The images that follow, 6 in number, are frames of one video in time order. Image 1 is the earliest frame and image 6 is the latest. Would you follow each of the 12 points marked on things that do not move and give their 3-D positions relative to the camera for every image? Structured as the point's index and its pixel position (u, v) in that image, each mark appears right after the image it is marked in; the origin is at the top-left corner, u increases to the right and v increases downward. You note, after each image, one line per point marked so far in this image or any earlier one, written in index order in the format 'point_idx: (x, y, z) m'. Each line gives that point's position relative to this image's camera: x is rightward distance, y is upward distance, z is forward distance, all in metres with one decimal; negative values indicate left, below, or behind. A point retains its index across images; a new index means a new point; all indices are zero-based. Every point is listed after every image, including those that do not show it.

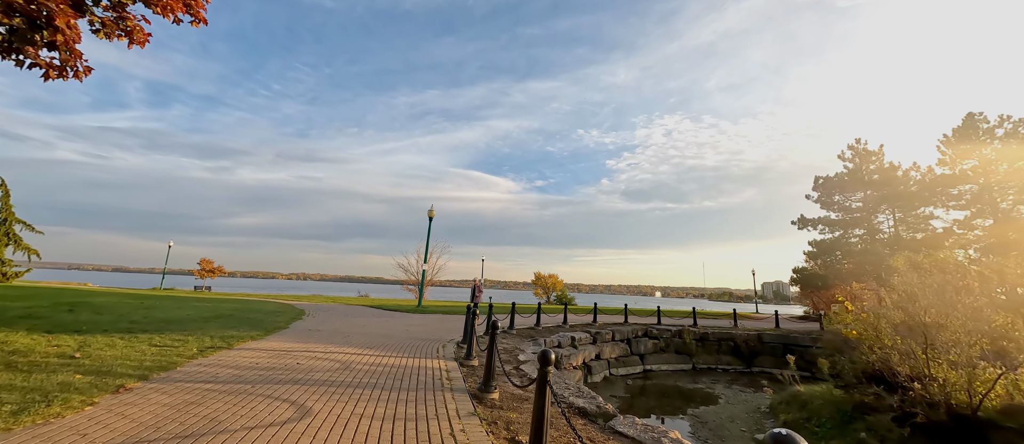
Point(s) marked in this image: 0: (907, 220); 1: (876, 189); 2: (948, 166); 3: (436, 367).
0: (+19.4, +0.1, +17.5) m
1: (+18.6, +1.7, +18.3) m
2: (+15.7, +2.0, +13.2) m
3: (-1.1, -2.1, +5.2) m
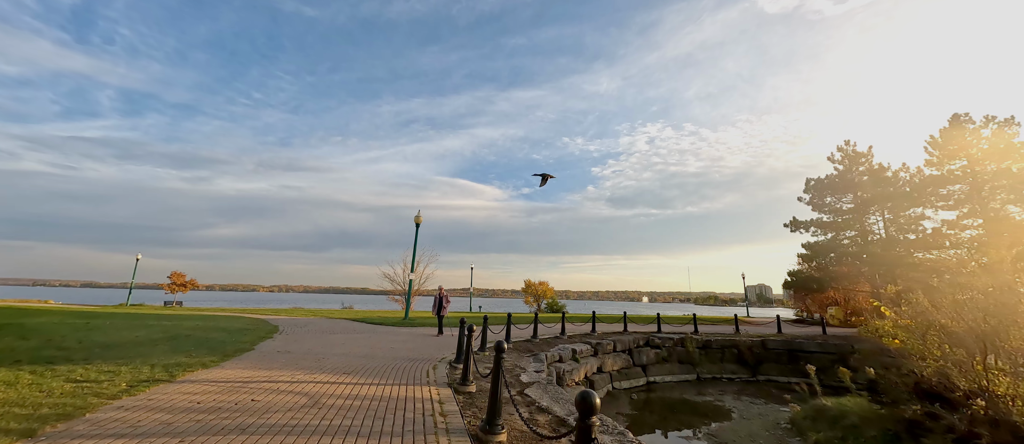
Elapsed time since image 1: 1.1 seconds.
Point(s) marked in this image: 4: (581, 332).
0: (+18.9, +0.1, +17.7) m
1: (+18.1, +1.7, +18.5) m
2: (+15.3, +2.0, +13.3) m
3: (-1.1, -2.2, +4.6) m
4: (+2.7, -4.2, +13.9) m
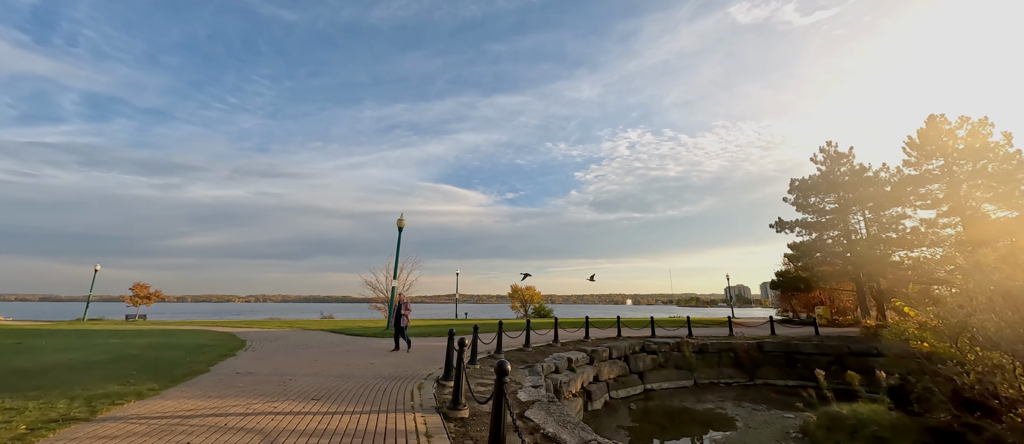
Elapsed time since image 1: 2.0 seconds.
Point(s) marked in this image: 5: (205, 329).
0: (+18.2, +0.1, +18.1) m
1: (+17.4, +1.7, +18.9) m
2: (+14.8, +2.0, +13.5) m
3: (-1.1, -2.2, +4.1) m
4: (+2.2, -4.3, +13.6) m
5: (-15.1, -5.2, +17.8) m
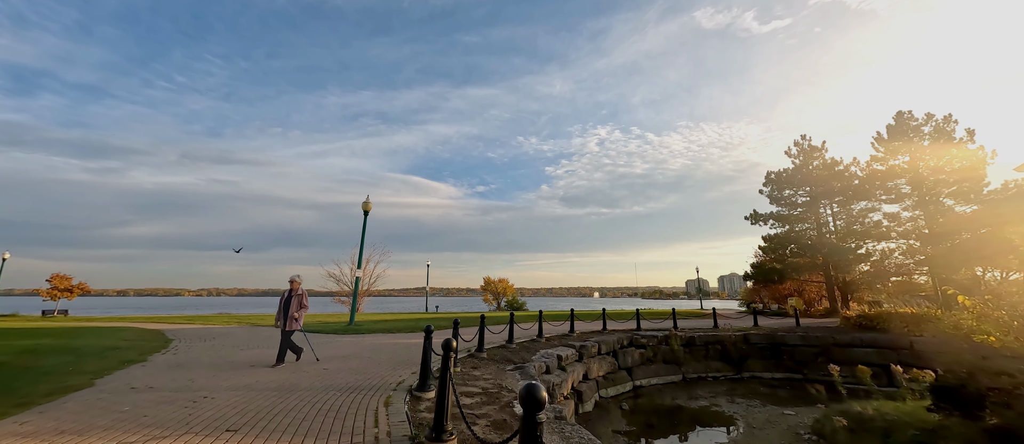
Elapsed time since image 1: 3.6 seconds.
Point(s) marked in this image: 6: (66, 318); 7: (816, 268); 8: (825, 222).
0: (+17.0, +0.4, +18.7) m
1: (+16.1, +2.0, +19.4) m
2: (+14.0, +2.2, +13.9) m
3: (-1.2, -1.9, +3.3) m
4: (+1.3, -3.9, +13.0) m
5: (-16.3, -4.5, +15.9) m
6: (-23.3, -5.1, +19.4) m
7: (+15.6, -2.4, +18.9) m
8: (+16.4, -0.1, +19.6) m
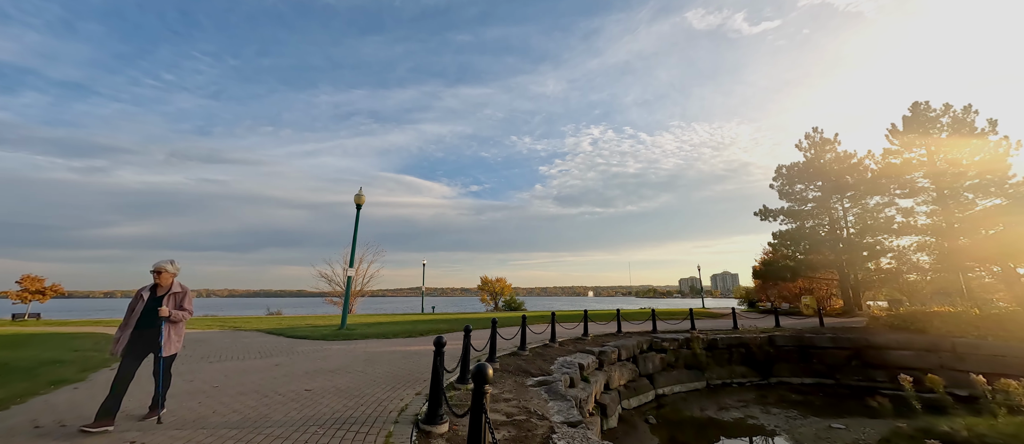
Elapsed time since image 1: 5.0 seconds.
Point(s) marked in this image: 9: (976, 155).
0: (+16.9, +0.6, +18.3) m
1: (+16.0, +2.2, +19.0) m
2: (+14.0, +2.4, +13.4) m
3: (-1.0, -1.8, +2.6) m
4: (+1.4, -3.7, +12.4) m
5: (-16.2, -4.4, +14.9) m
6: (-23.4, -5.0, +18.3) m
7: (+15.5, -2.2, +18.4) m
8: (+16.4, +0.1, +19.1) m
9: (+22.0, +3.2, +17.7) m
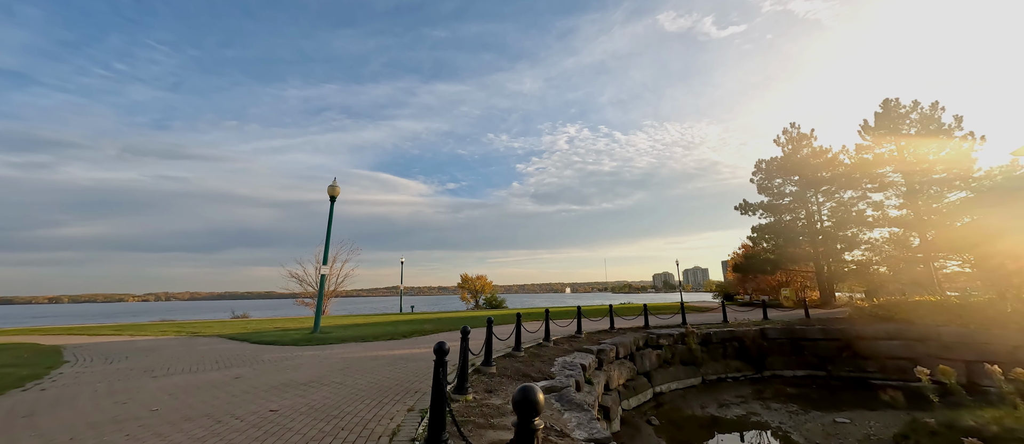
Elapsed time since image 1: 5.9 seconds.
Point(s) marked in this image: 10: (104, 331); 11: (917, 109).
0: (+16.0, +0.9, +18.9) m
1: (+15.1, +2.5, +19.5) m
2: (+13.4, +2.7, +13.8) m
3: (-0.9, -1.7, +2.1) m
4: (+0.9, -3.5, +12.0) m
5: (-16.9, -4.3, +13.5) m
6: (-24.2, -4.9, +16.5) m
7: (+14.6, -1.9, +18.9) m
8: (+15.4, +0.4, +19.7) m
9: (+21.1, +3.5, +18.6) m
10: (-19.1, -5.3, +18.0) m
11: (+14.6, +4.1, +13.4) m
